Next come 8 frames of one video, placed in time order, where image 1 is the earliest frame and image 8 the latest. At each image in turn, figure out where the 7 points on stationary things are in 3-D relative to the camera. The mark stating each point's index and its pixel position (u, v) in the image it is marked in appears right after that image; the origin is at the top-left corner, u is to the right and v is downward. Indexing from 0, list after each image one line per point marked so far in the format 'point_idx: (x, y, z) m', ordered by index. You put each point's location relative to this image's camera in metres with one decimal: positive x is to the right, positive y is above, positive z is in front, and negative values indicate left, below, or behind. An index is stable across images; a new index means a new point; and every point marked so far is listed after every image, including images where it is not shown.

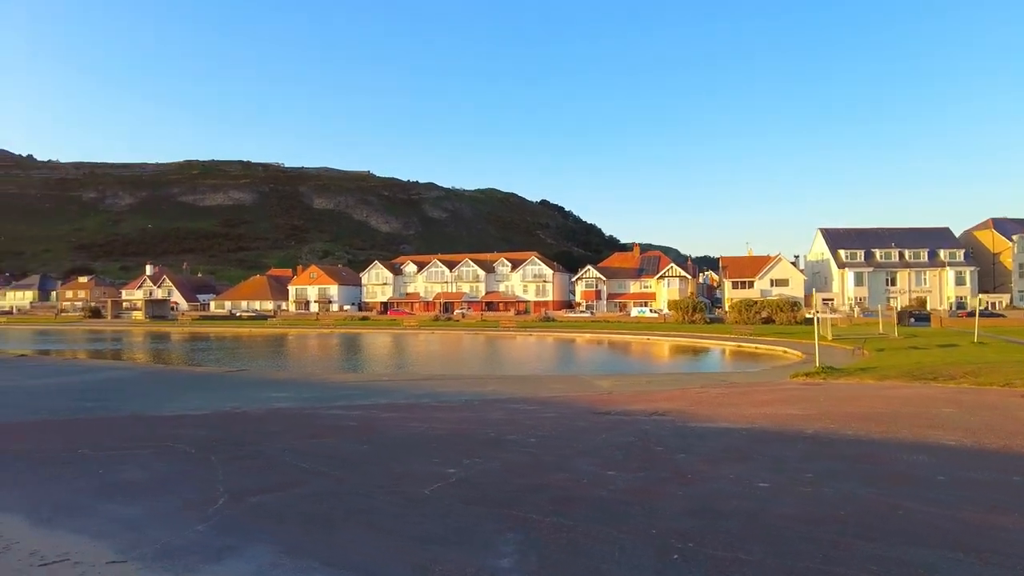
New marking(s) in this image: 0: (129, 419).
0: (-7.8, -2.6, +13.4) m
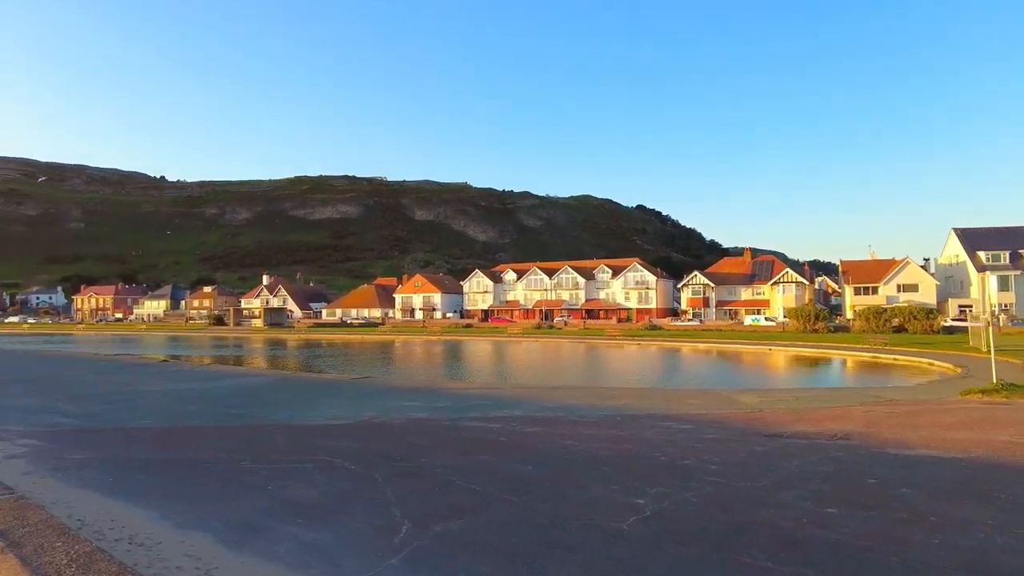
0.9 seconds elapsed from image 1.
0: (-4.9, -2.8, +13.6) m
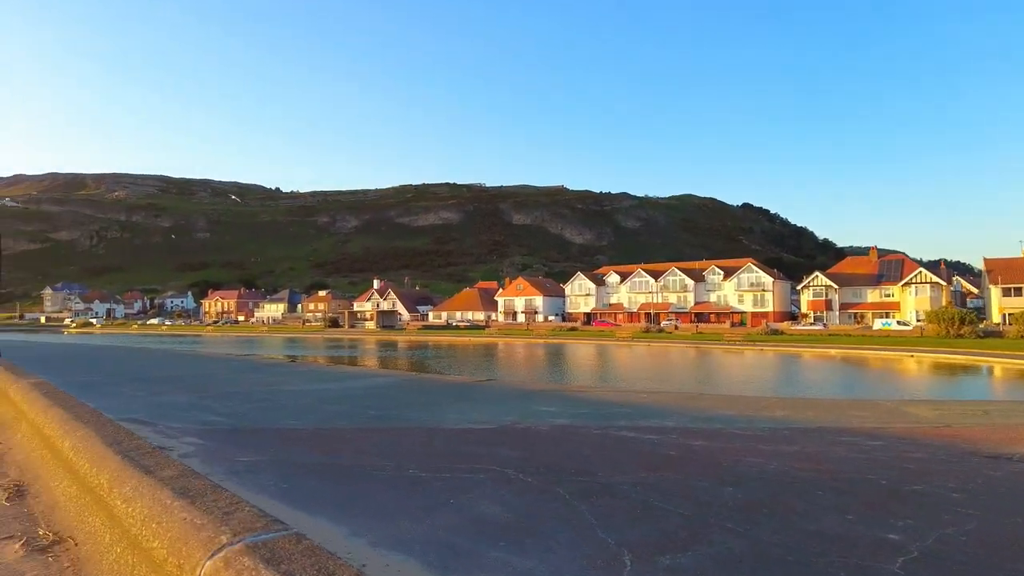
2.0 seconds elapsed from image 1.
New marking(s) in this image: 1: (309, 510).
0: (-1.8, -2.8, +13.3) m
1: (-2.0, -2.2, +6.6) m
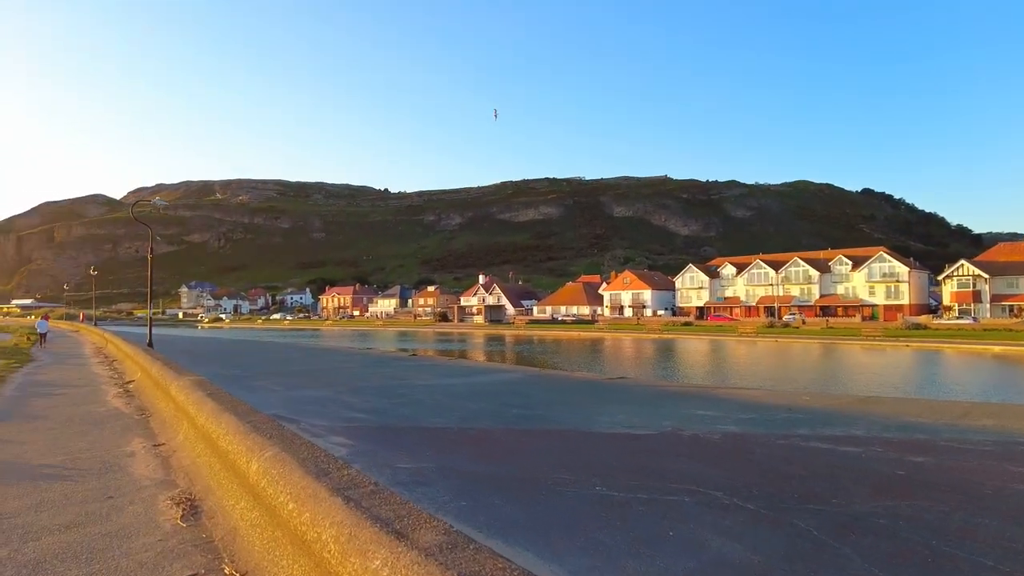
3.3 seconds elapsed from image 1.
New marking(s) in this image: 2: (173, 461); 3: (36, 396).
0: (+1.2, -2.7, +12.1) m
1: (0.0, -2.1, +5.5) m
2: (-3.5, -1.8, +6.9) m
3: (-9.3, -2.1, +12.9) m
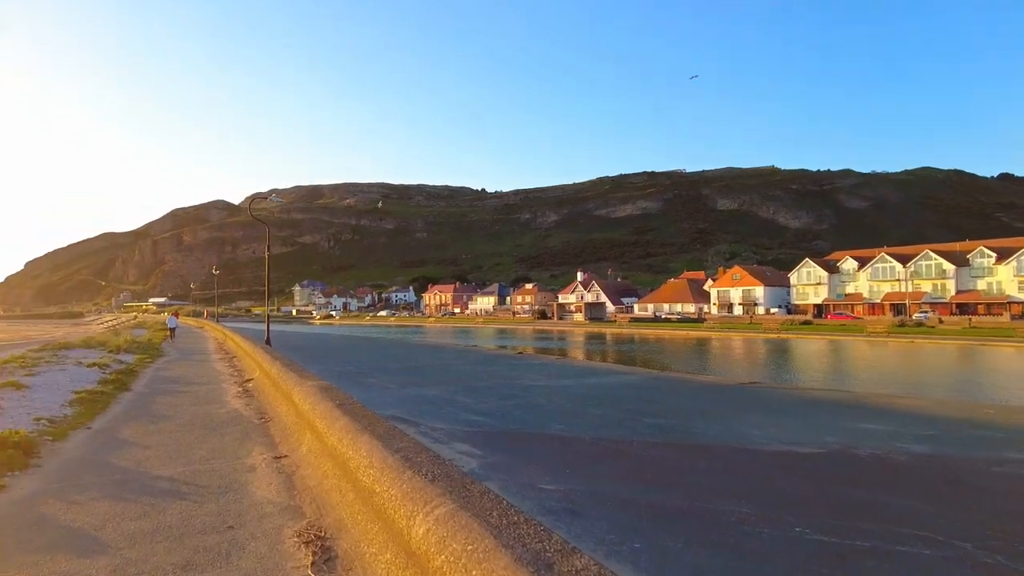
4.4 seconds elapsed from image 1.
0: (+3.5, -2.6, +10.5) m
1: (+1.3, -2.0, +4.2) m
2: (-1.9, -1.7, +6.0) m
3: (-6.8, -2.1, +12.9) m
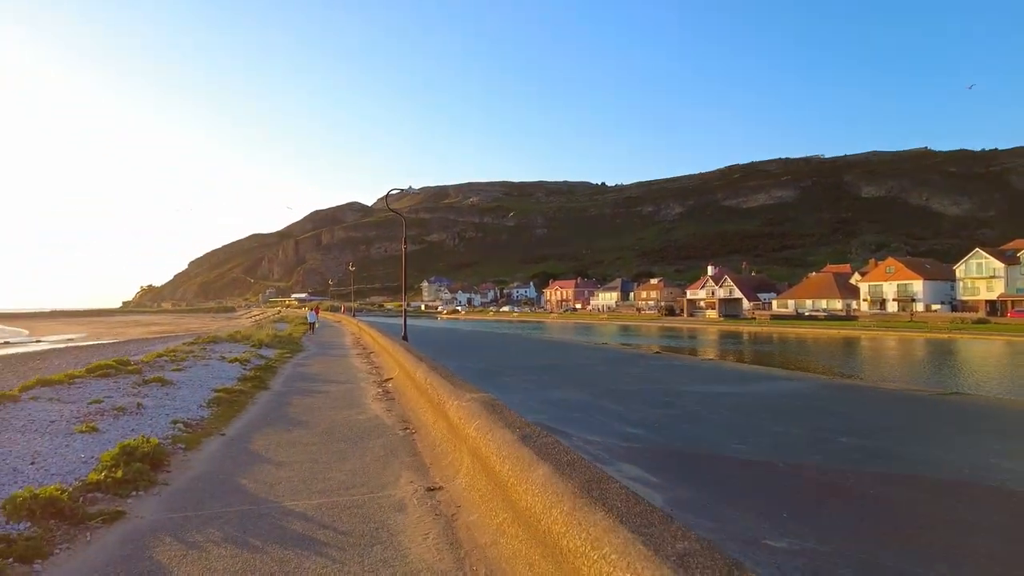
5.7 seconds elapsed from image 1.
0: (+5.8, -2.4, +8.0) m
1: (+2.5, -2.0, +2.1) m
2: (-0.4, -1.6, +4.5) m
3: (-3.9, -1.9, +12.1) m
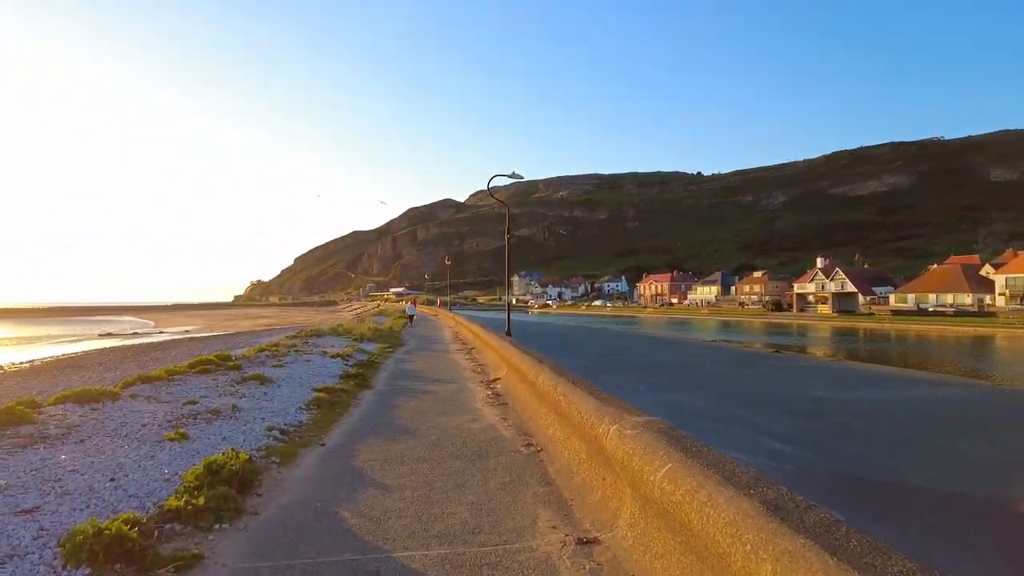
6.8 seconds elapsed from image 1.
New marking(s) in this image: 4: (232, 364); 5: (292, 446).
0: (+7.2, -2.3, +5.7) m
1: (+3.1, -1.9, +0.3) m
2: (+0.6, -1.6, +3.1) m
3: (-1.8, -1.8, +11.1) m
4: (-5.5, -1.5, +13.0) m
5: (-2.3, -1.7, +7.1) m
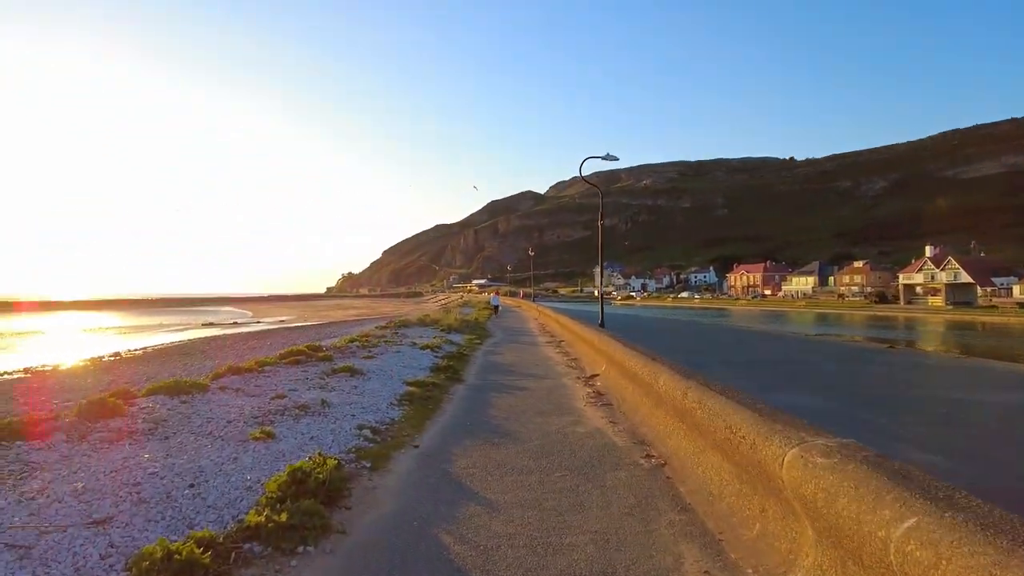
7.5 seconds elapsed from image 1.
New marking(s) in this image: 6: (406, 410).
0: (+8.0, -2.2, +3.9) m
1: (+3.4, -1.8, -0.9) m
2: (+1.2, -1.5, +2.1) m
3: (-0.2, -1.6, +10.4) m
4: (-3.6, -1.3, +12.7) m
5: (-1.2, -1.6, +6.5) m
6: (-1.3, -1.5, +8.3) m
